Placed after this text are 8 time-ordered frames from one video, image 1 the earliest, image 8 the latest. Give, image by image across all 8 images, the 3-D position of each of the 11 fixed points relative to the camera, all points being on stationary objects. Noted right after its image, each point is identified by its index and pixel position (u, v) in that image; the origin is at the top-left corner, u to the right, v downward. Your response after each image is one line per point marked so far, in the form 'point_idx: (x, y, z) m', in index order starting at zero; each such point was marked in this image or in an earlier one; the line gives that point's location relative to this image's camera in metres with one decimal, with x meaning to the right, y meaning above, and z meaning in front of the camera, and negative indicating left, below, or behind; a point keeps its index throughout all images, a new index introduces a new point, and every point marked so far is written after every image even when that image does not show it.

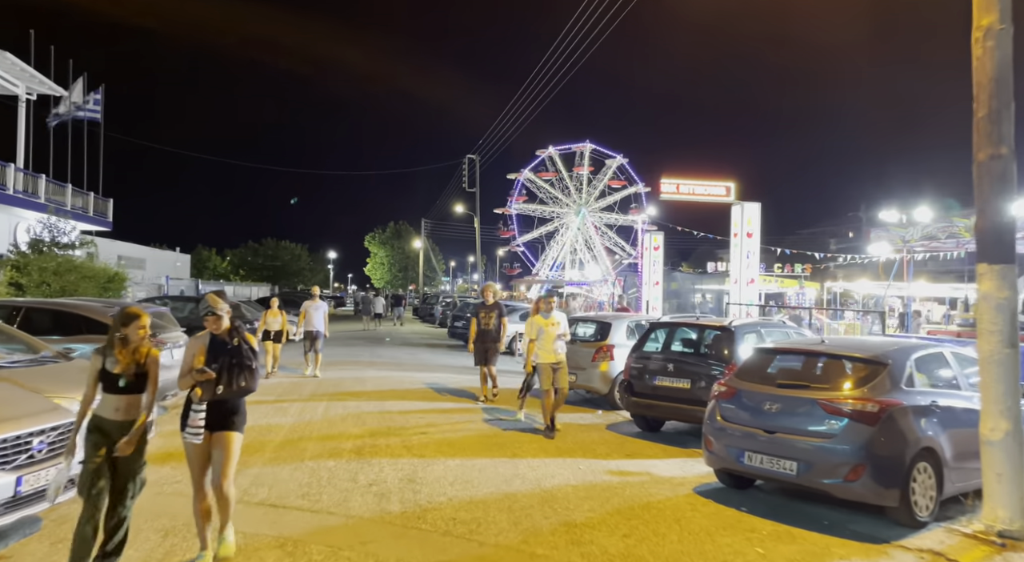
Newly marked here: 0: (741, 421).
0: (+2.2, -1.3, +6.1) m
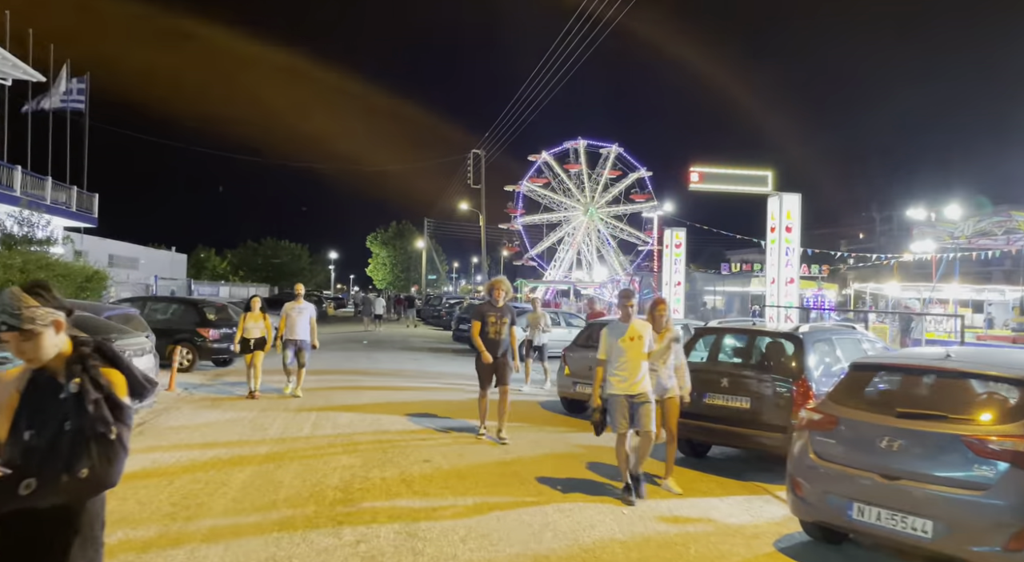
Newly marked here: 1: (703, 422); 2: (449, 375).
0: (+2.4, -1.3, +4.7) m
1: (+2.2, -1.6, +7.3) m
2: (-1.4, -2.1, +14.6) m
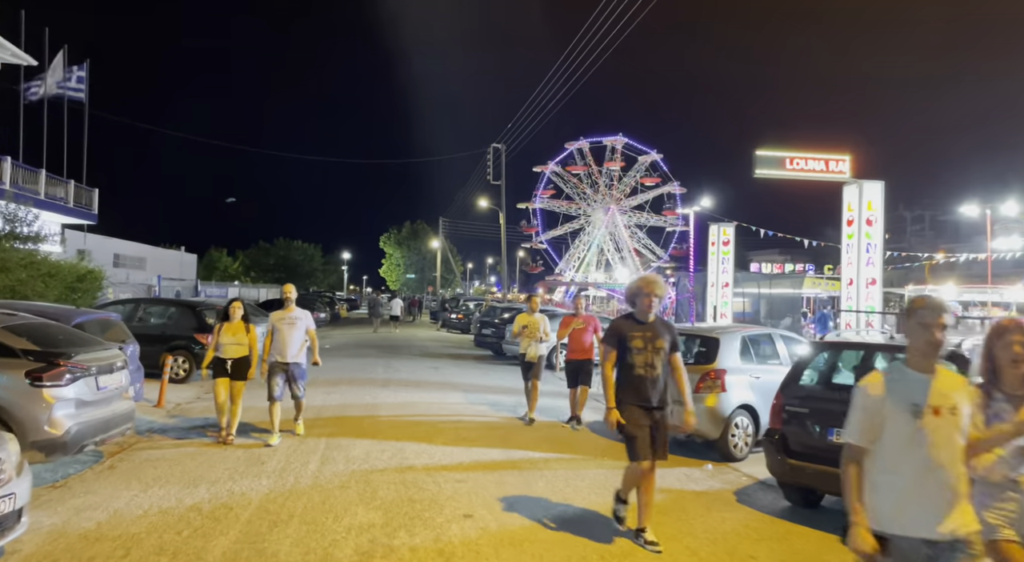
0: (+2.9, -1.3, +2.9) m
1: (+2.7, -1.6, +5.6) m
2: (-0.7, -2.1, +12.9) m
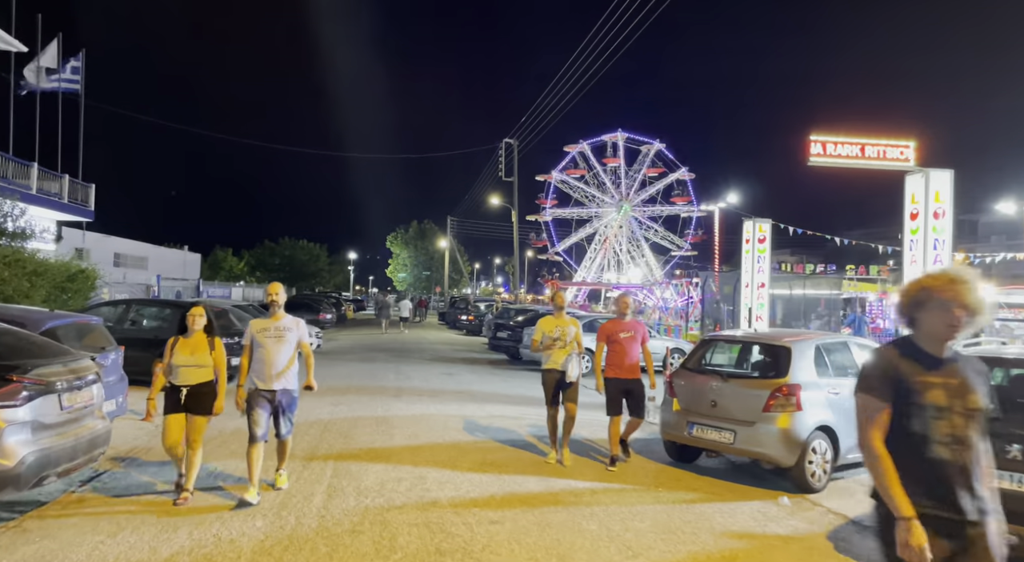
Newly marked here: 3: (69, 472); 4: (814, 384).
0: (+3.3, -1.3, +1.8) m
1: (+3.1, -1.6, +4.4) m
2: (-0.3, -2.1, +11.8) m
3: (-3.9, -1.7, +5.7) m
4: (+3.1, -1.1, +6.6) m
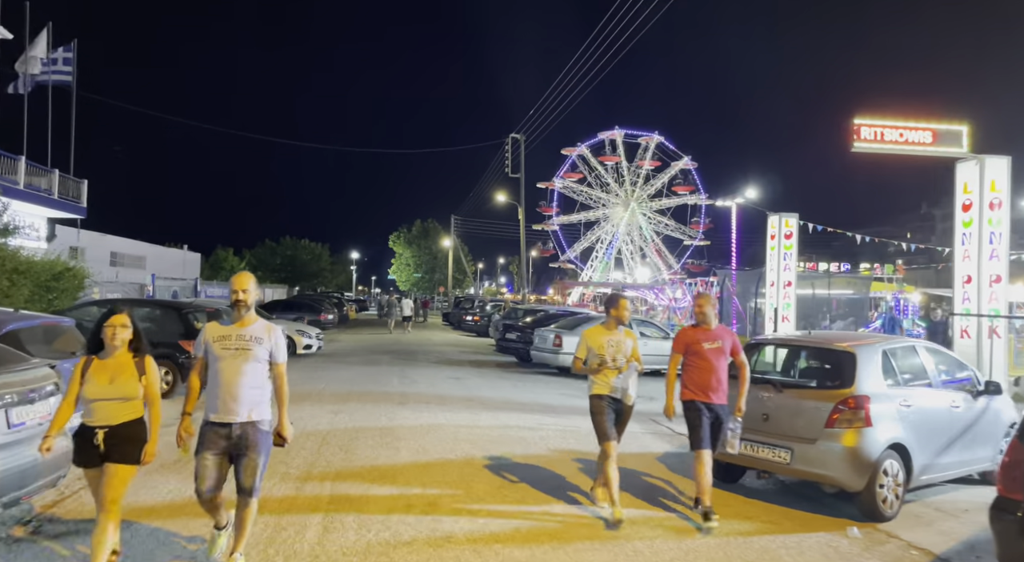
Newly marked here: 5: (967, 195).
0: (+3.5, -1.2, +1.0) m
1: (+3.3, -1.5, +3.6) m
2: (-0.1, -2.1, +11.0) m
3: (-3.7, -1.6, +4.8) m
4: (+3.3, -1.0, +5.8) m
5: (+6.7, +1.3, +9.6) m
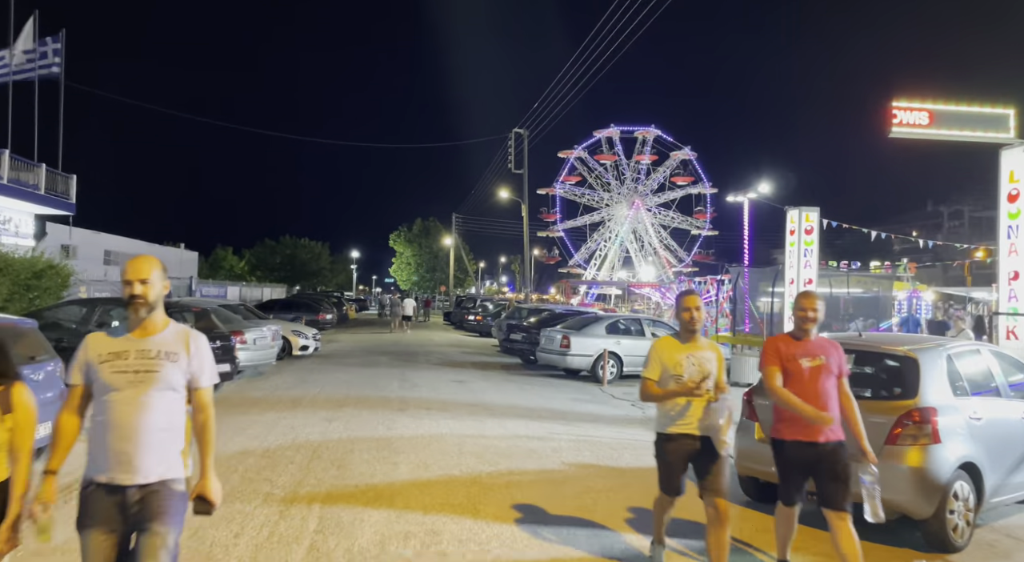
0: (+3.6, -1.2, +0.2) m
1: (+3.4, -1.5, +2.8) m
2: (0.0, -2.0, +10.2) m
3: (-3.6, -1.6, +4.1) m
4: (+3.4, -1.0, +5.0) m
5: (+6.8, +1.3, +8.8) m
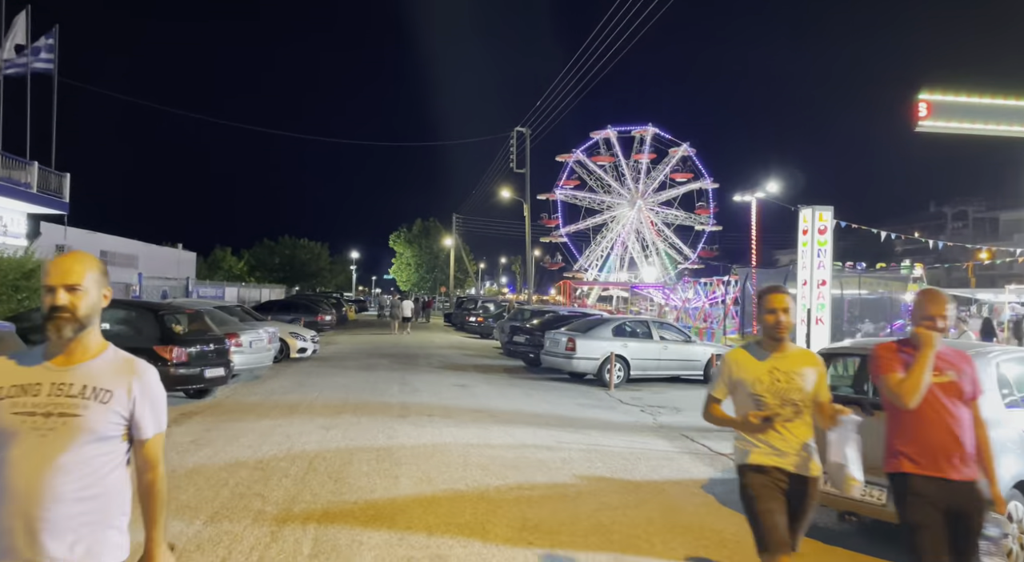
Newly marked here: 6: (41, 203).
0: (+3.6, -1.2, -0.2) m
1: (+3.5, -1.5, +2.4) m
2: (+0.1, -2.1, +9.8) m
3: (-3.5, -1.6, +3.7) m
4: (+3.5, -1.0, +4.6) m
5: (+6.9, +1.3, +8.4) m
6: (-13.5, +2.2, +18.5) m
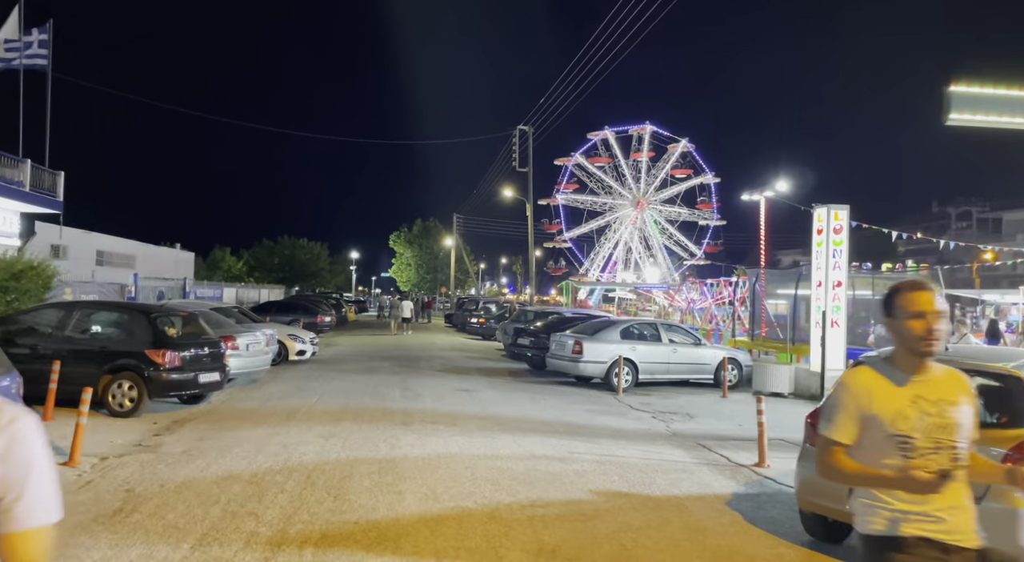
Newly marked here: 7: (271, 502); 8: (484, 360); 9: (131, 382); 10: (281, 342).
0: (+3.8, -1.2, -0.6) m
1: (+3.6, -1.5, +2.0) m
2: (+0.2, -2.1, +9.4) m
3: (-3.4, -1.6, +3.3) m
4: (+3.6, -1.0, +4.2) m
5: (+7.0, +1.3, +8.0) m
6: (-13.4, +2.2, +18.1) m
7: (-2.1, -1.9, +5.6) m
8: (-0.8, -2.2, +18.3) m
9: (-5.7, -1.5, +9.6) m
10: (-5.9, -1.6, +16.5) m
